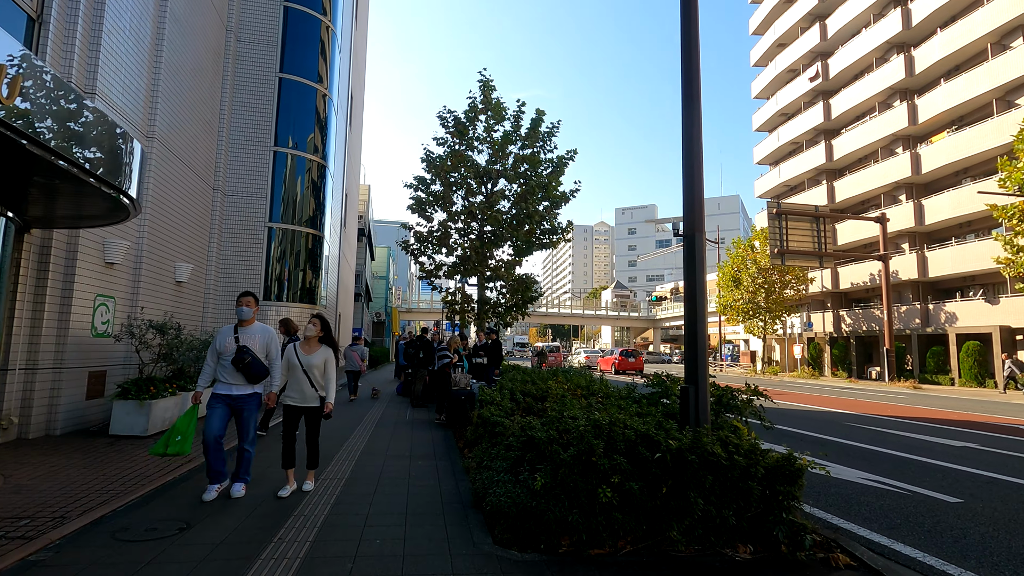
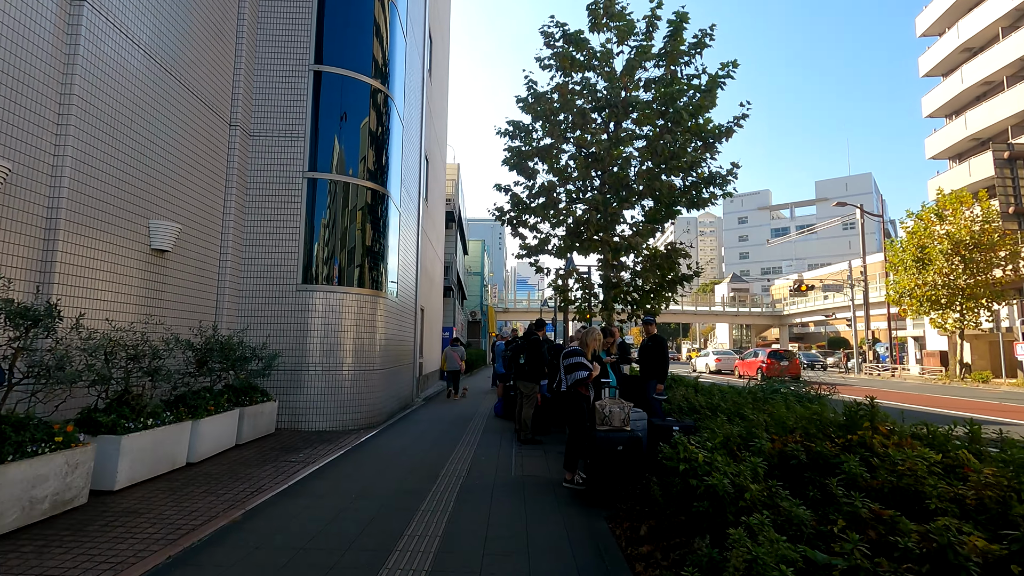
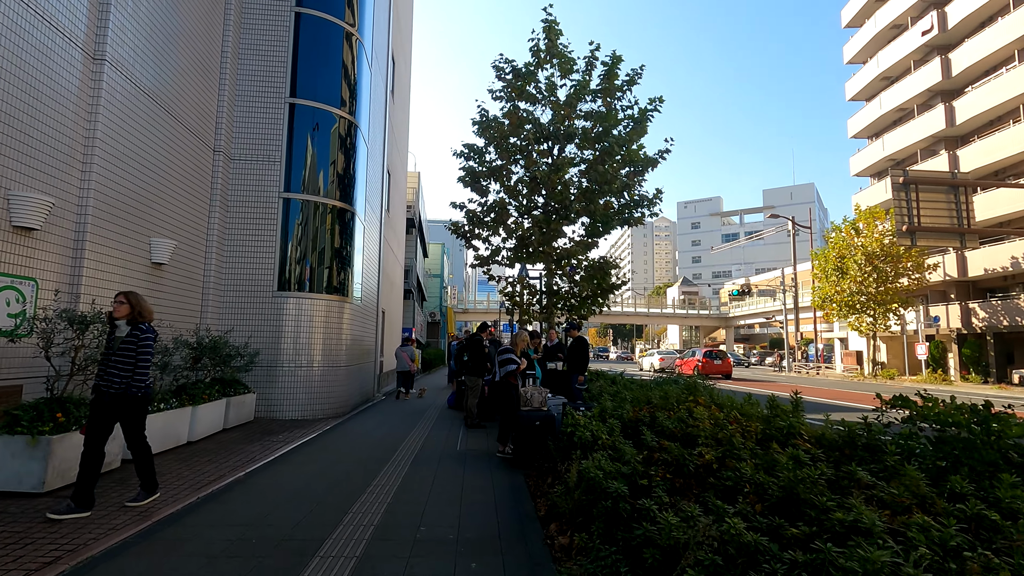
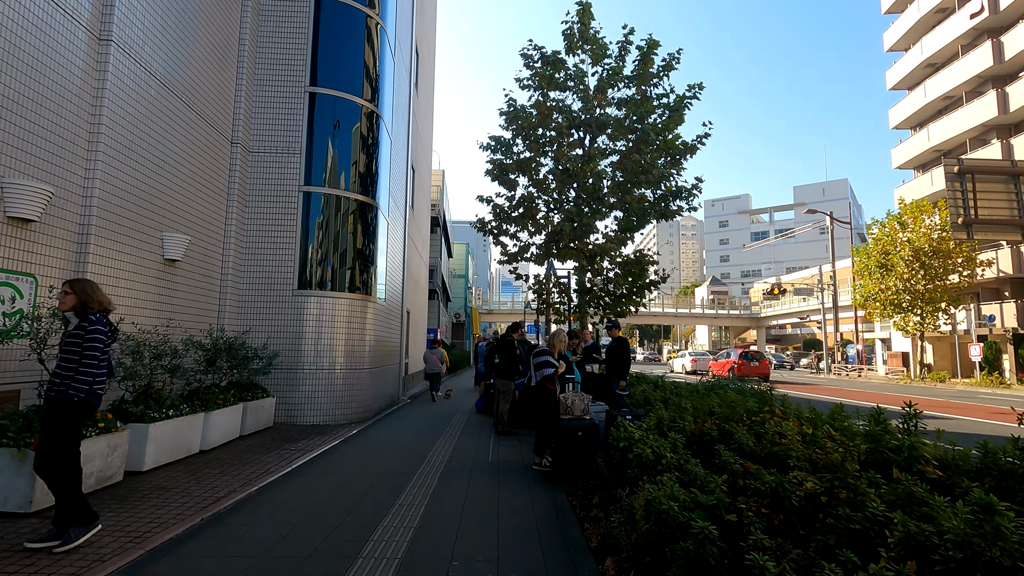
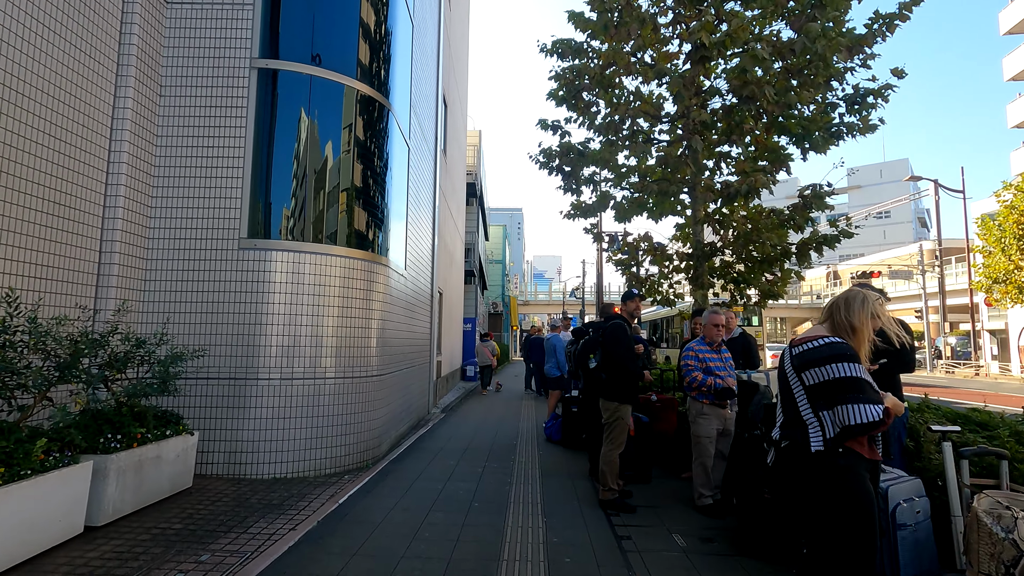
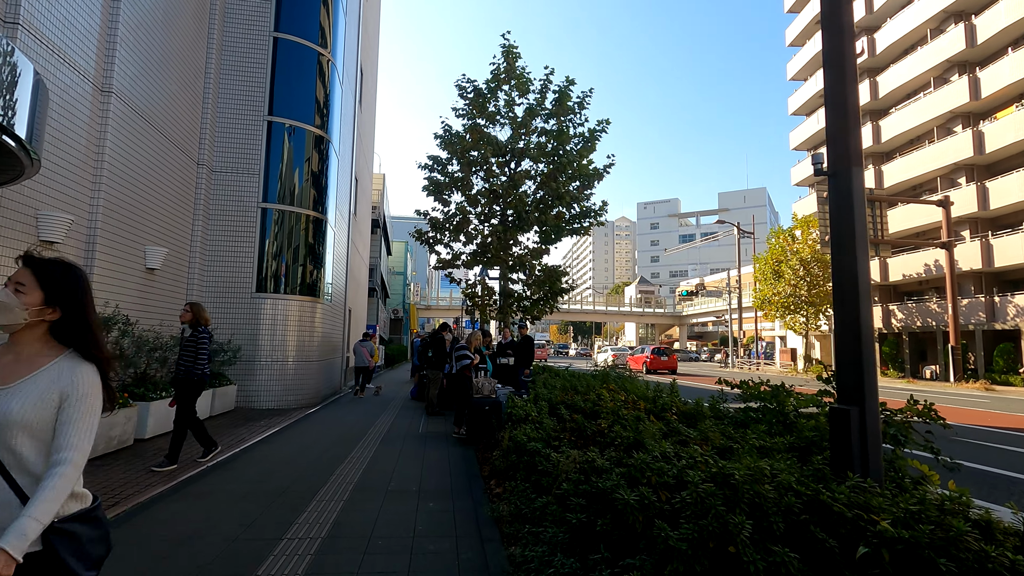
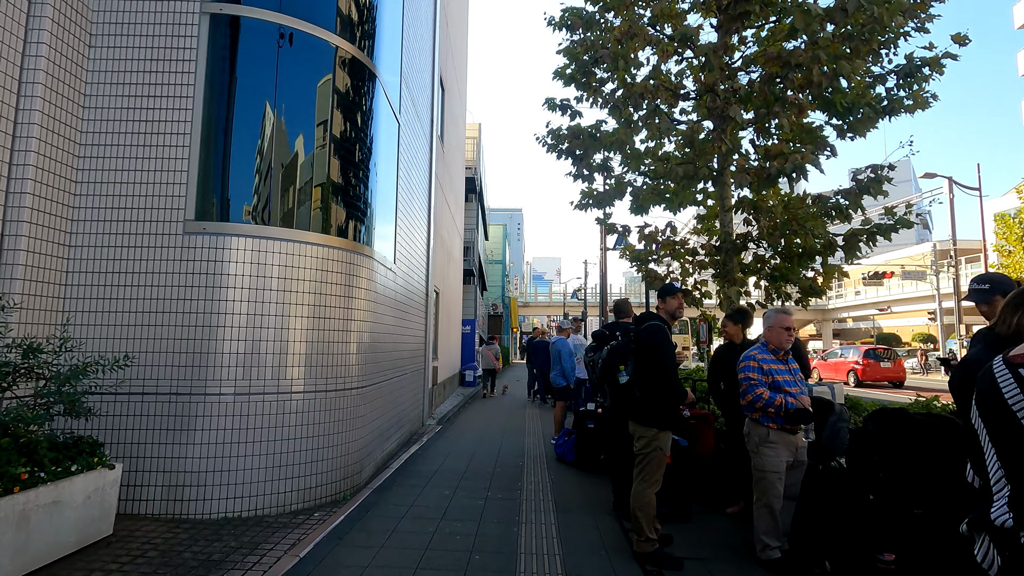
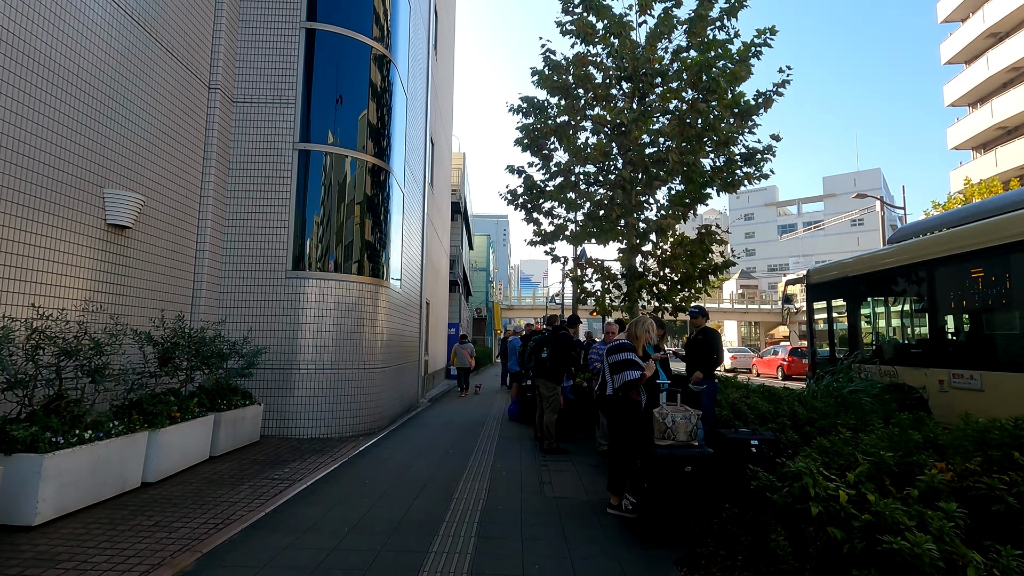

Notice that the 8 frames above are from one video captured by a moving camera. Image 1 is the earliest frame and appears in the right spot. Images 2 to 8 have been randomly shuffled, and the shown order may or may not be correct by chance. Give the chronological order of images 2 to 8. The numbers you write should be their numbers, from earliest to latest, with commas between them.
6, 3, 4, 2, 8, 5, 7
